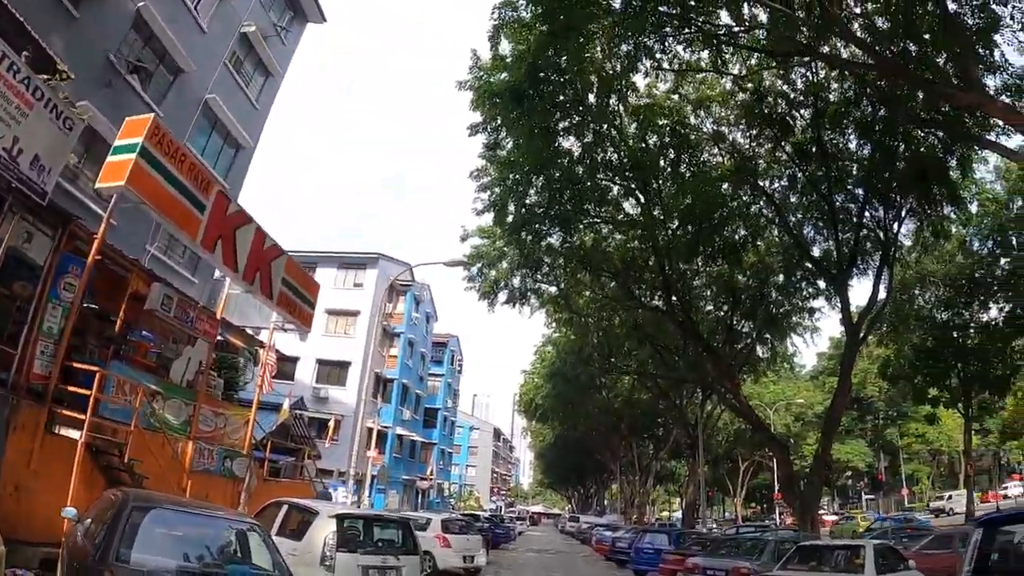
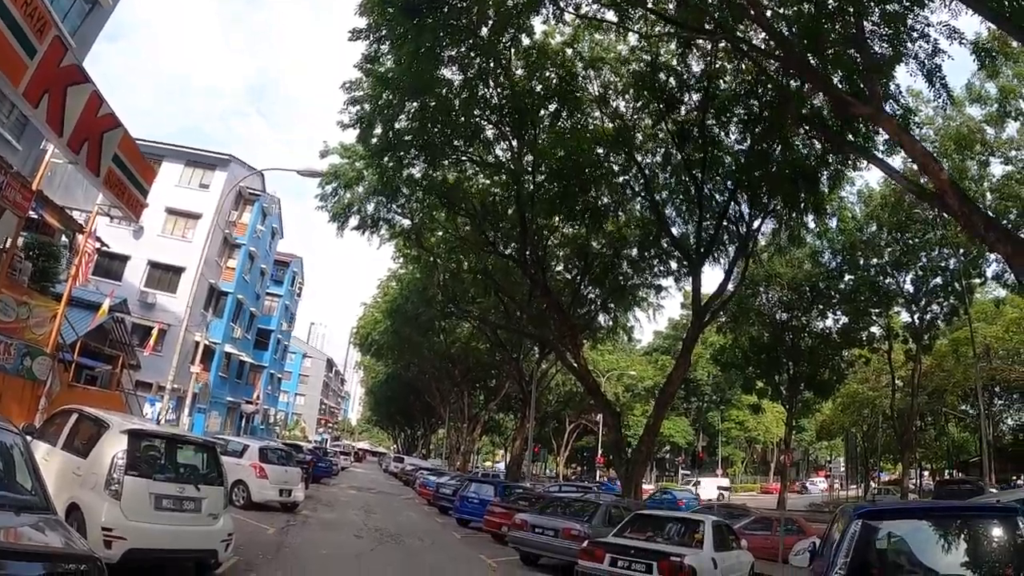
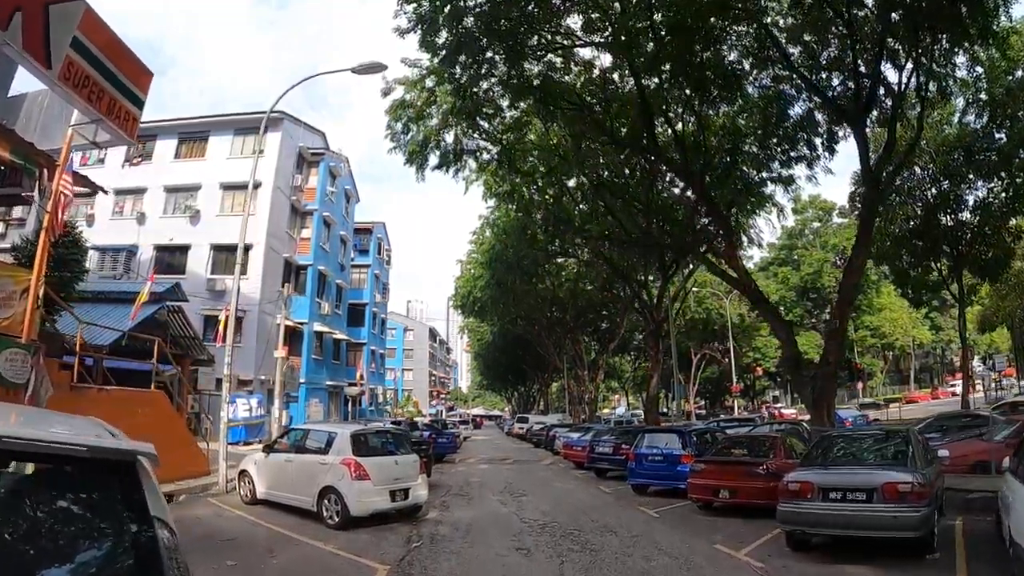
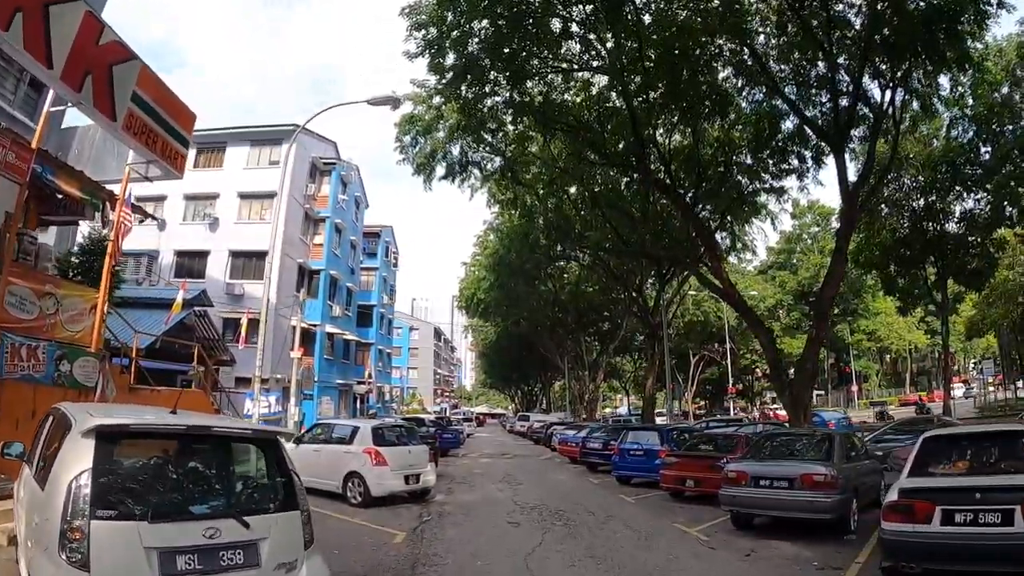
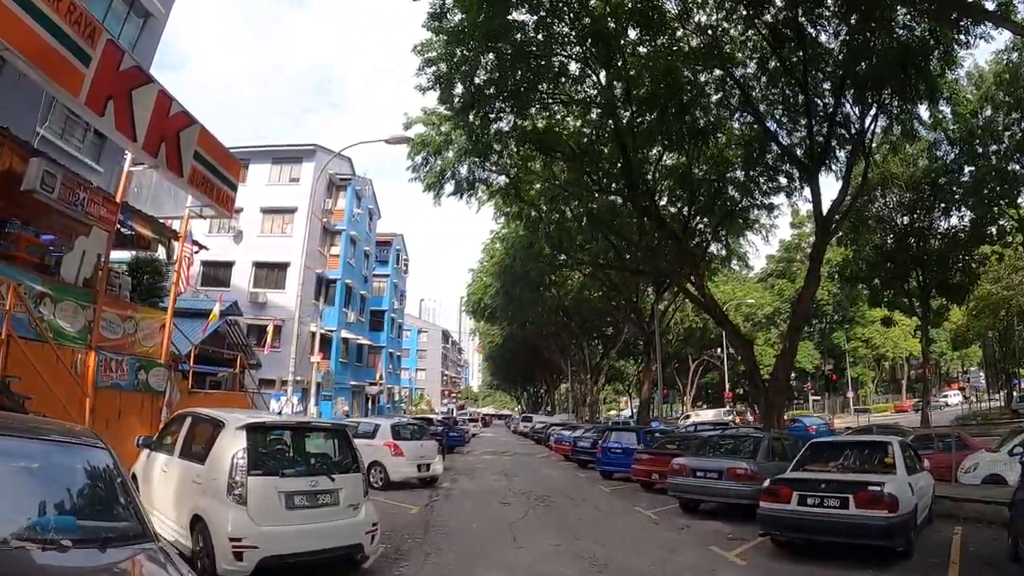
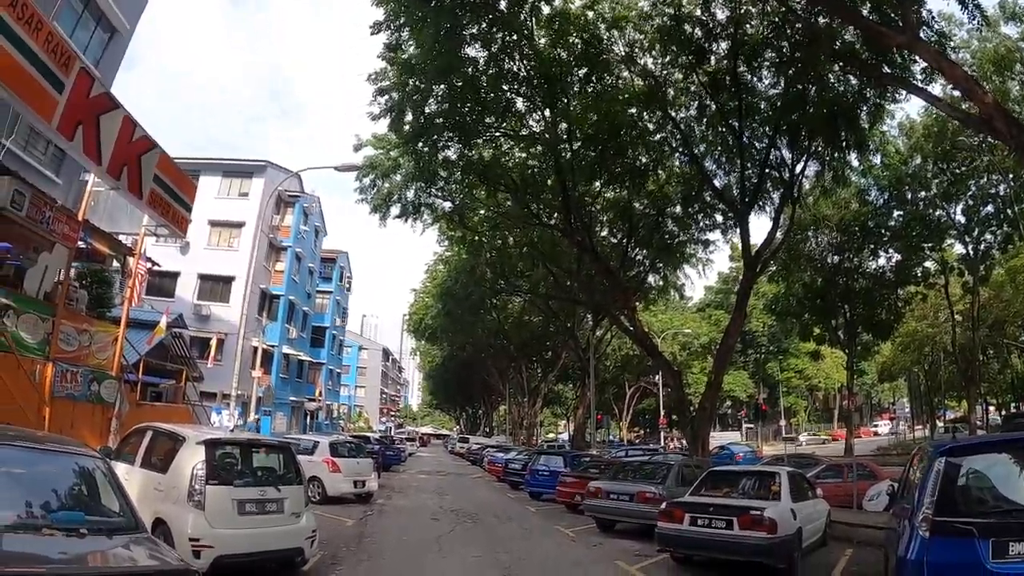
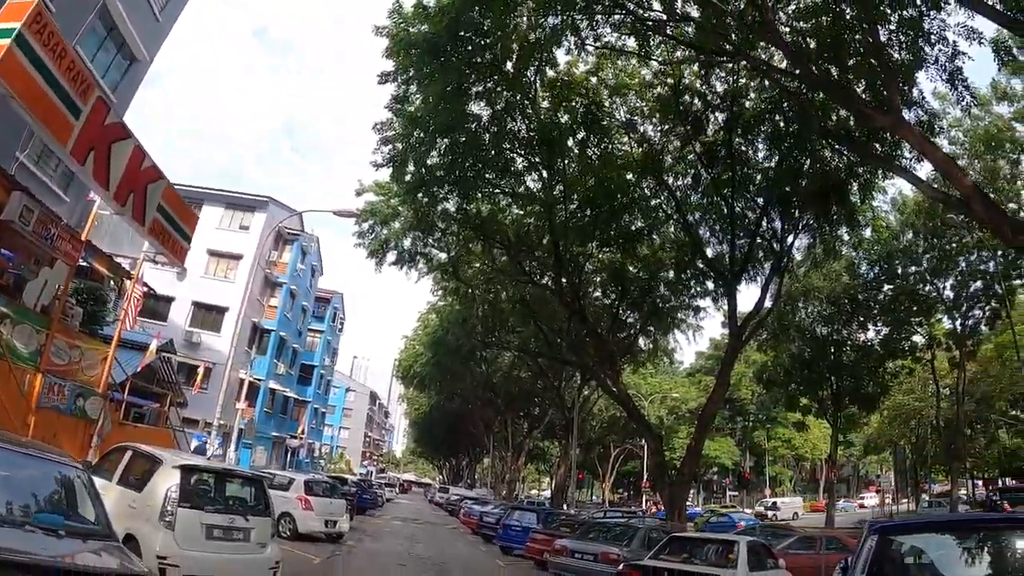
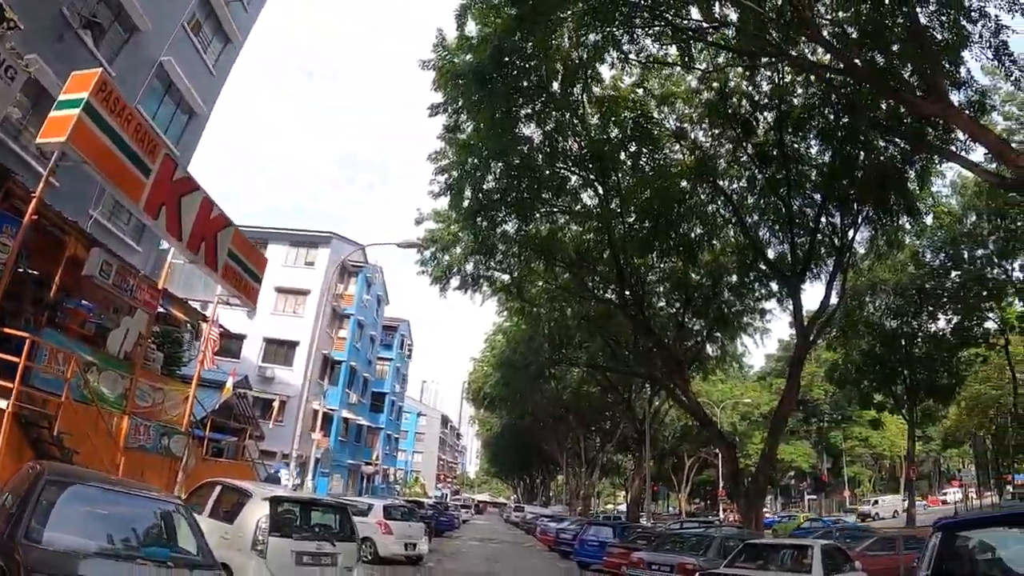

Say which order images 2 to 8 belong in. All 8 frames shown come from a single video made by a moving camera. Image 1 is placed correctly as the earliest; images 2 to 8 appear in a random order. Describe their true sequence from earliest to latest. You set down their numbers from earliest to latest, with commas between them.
8, 7, 2, 6, 5, 4, 3
